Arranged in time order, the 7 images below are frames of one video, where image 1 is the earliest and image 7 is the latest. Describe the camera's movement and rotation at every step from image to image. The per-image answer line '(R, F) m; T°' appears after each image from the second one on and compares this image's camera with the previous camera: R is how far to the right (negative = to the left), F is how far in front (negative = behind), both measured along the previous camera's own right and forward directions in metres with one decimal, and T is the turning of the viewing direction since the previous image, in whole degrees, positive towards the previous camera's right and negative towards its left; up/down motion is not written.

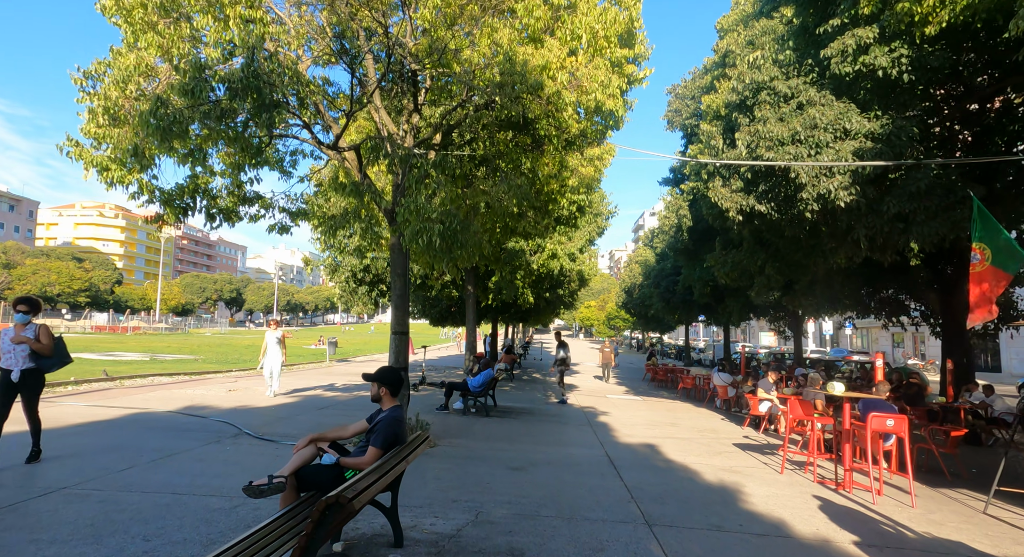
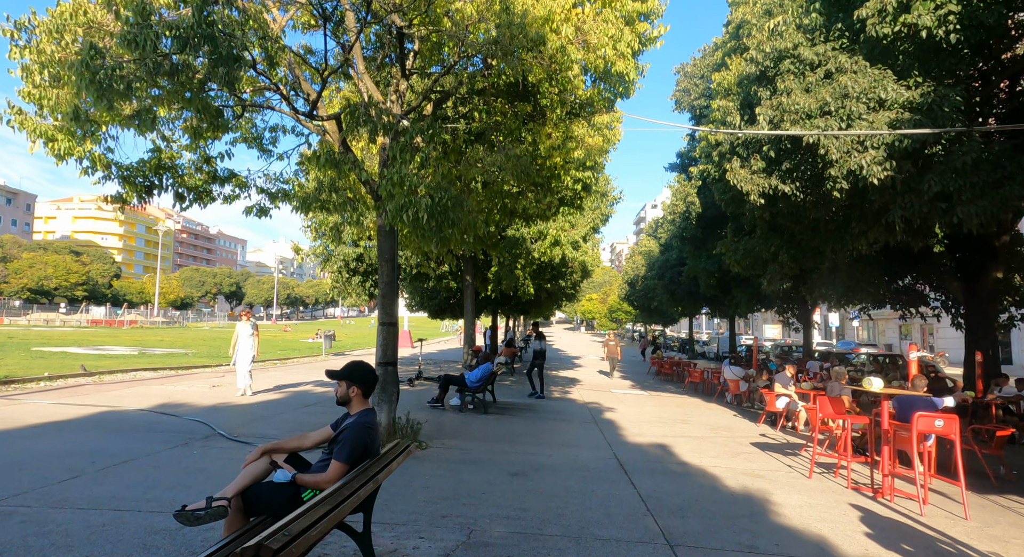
(0.0, +0.8) m; 0°
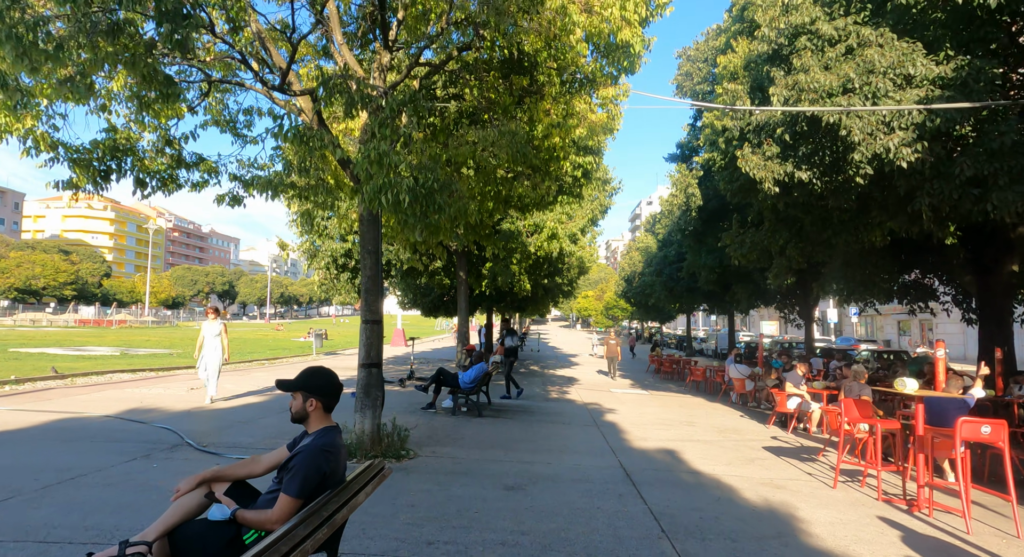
(0.0, +0.7) m; 0°
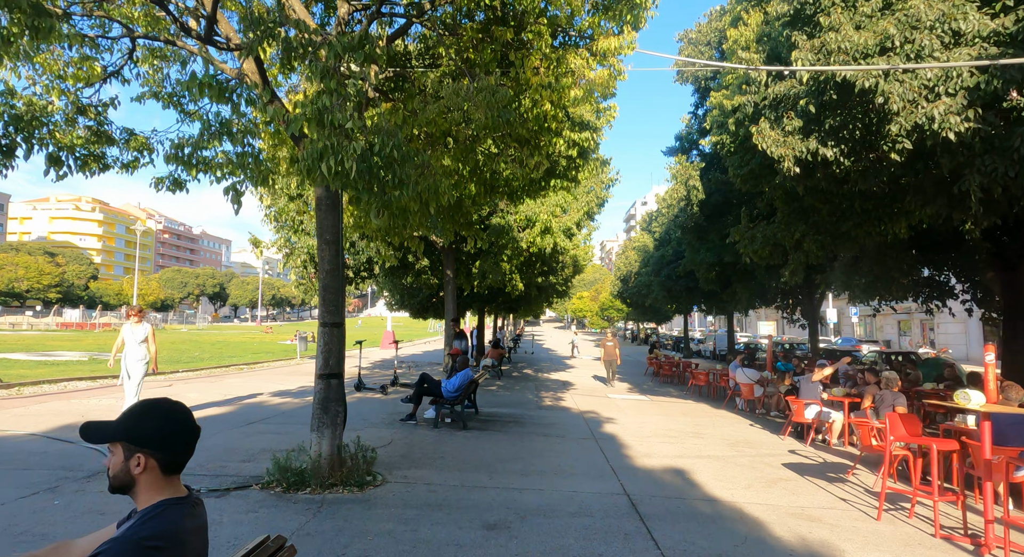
(+0.1, +1.1) m; +1°
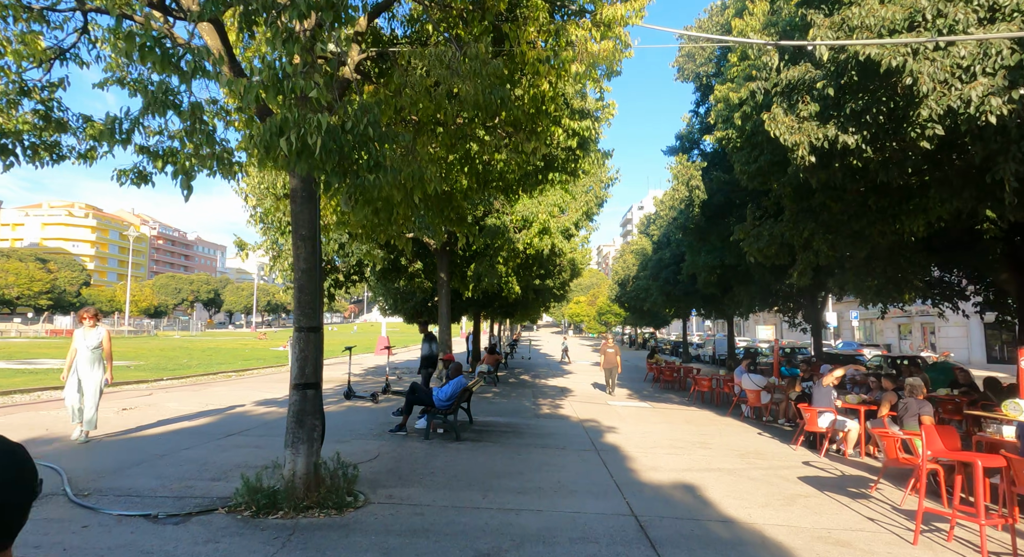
(0.0, +0.6) m; 0°
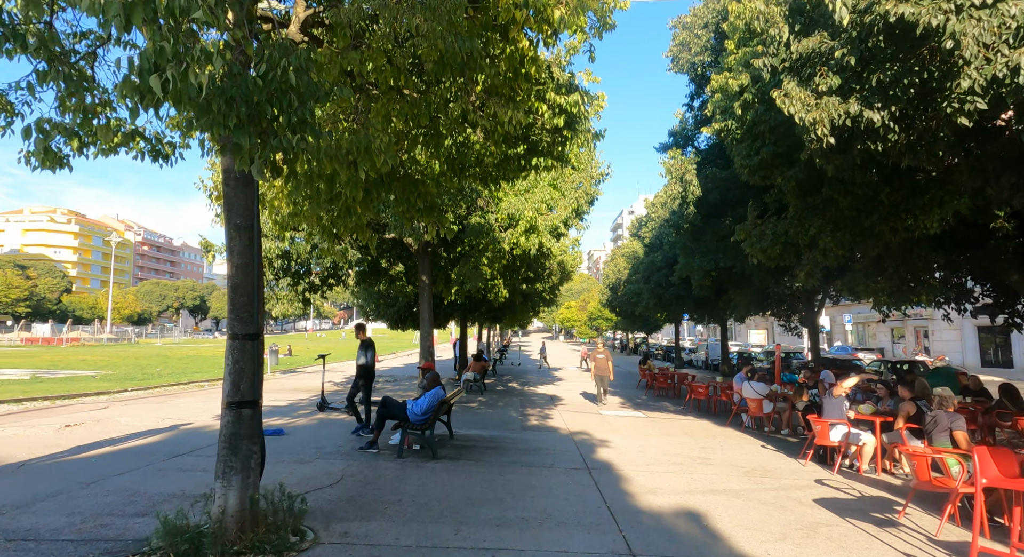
(+0.1, +0.9) m; +1°
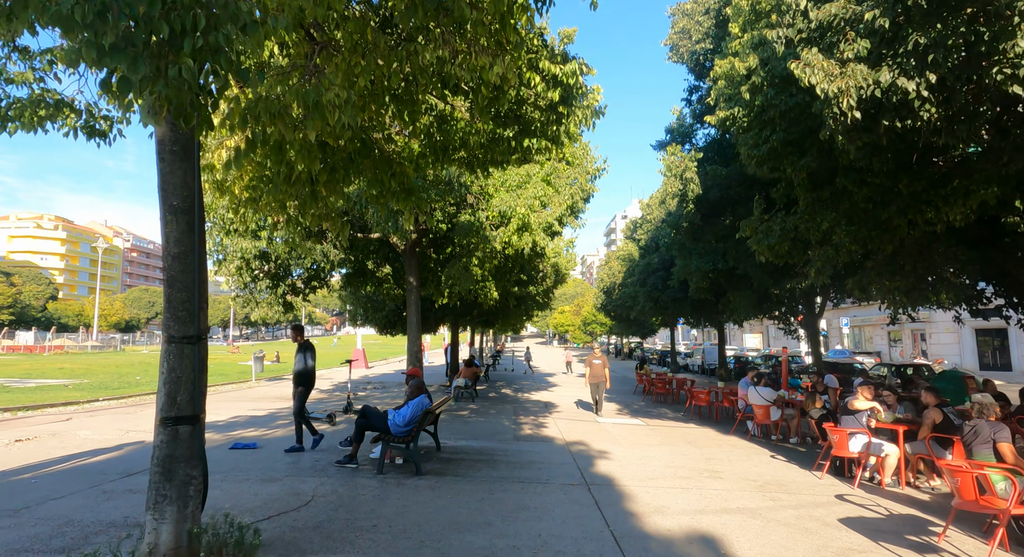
(0.0, +0.7) m; +1°
